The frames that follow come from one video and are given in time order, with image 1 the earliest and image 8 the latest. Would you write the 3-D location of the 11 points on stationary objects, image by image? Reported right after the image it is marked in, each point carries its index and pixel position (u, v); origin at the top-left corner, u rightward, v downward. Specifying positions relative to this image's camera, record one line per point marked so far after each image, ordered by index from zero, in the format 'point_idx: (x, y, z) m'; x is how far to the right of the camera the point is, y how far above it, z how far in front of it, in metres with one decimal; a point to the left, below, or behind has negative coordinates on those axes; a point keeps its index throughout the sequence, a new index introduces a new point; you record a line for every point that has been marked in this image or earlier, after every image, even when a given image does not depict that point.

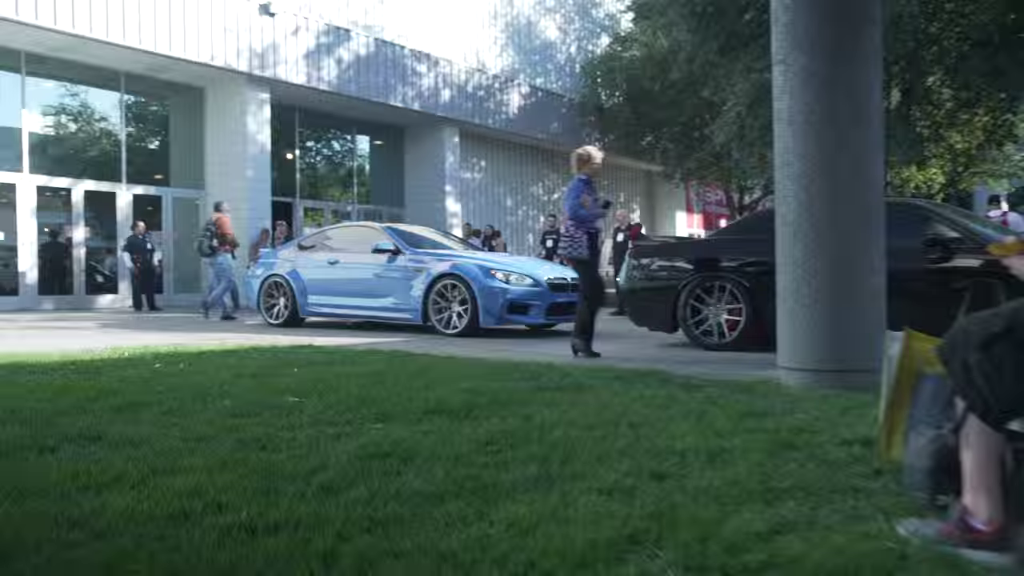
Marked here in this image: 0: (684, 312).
0: (+1.6, -0.2, +8.8) m
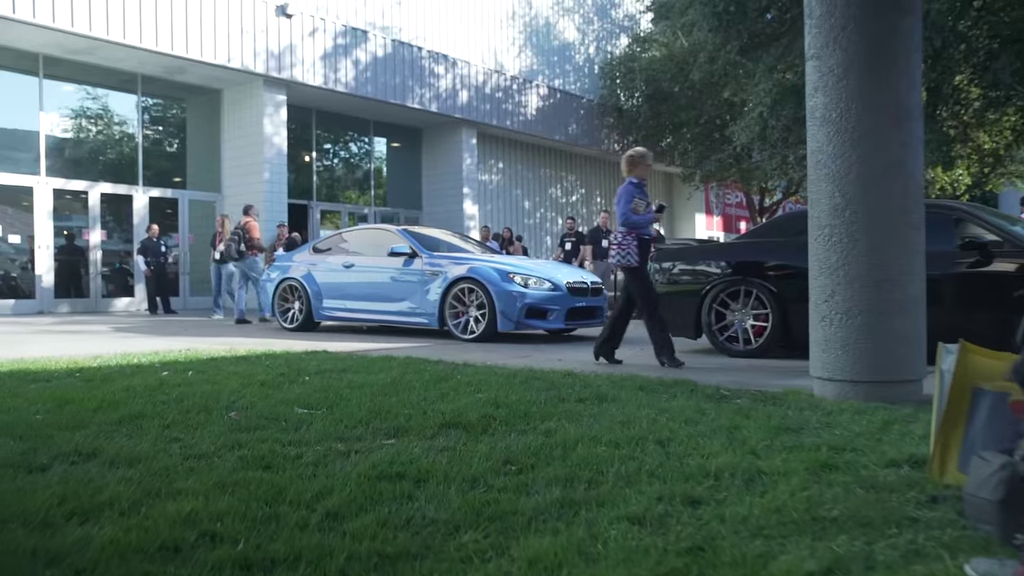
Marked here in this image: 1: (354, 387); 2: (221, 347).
0: (+1.7, -0.3, +8.6) m
1: (-0.9, -0.6, +5.3) m
2: (-2.6, -0.5, +8.6) m
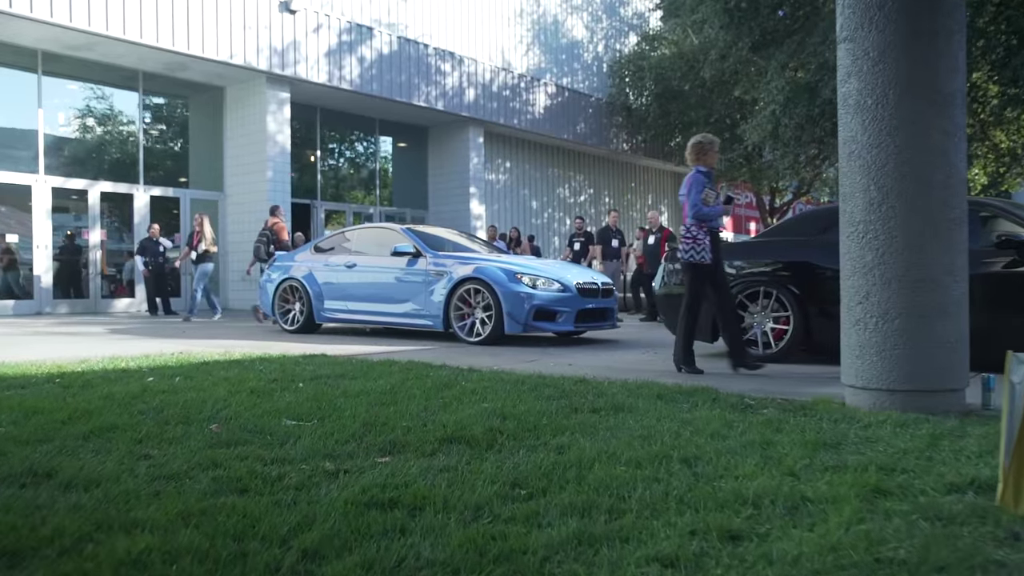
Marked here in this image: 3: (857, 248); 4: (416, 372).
0: (+1.8, -0.3, +8.2) m
1: (-0.8, -0.6, +4.9) m
2: (-2.6, -0.5, +8.3) m
3: (+1.8, +0.2, +4.8) m
4: (-0.6, -0.5, +6.0) m
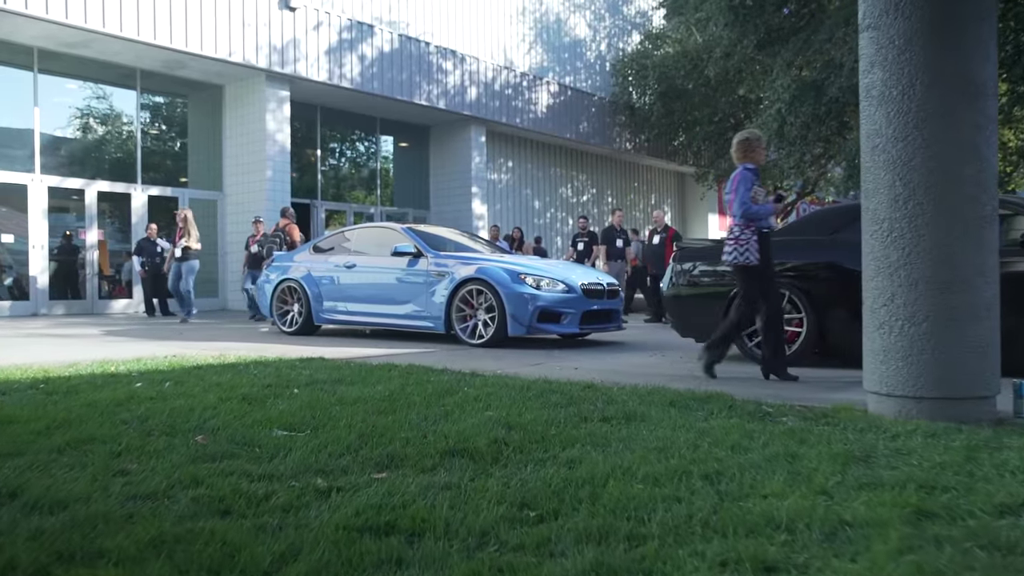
0: (+1.8, -0.3, +7.9) m
1: (-0.8, -0.6, +4.6) m
2: (-2.5, -0.5, +8.0) m
3: (+1.8, +0.2, +4.6) m
4: (-0.6, -0.5, +5.8) m
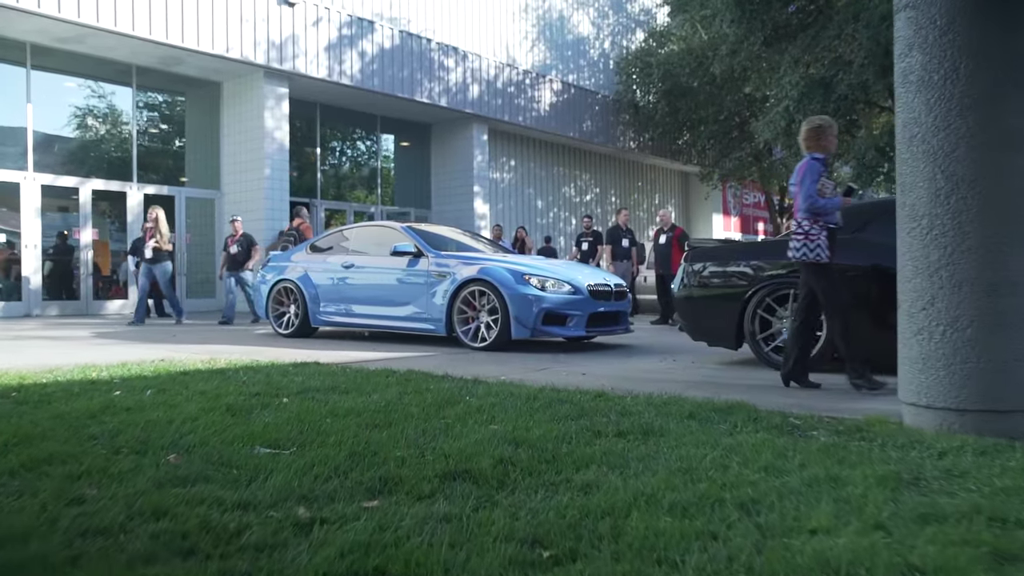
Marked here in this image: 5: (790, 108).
0: (+1.9, -0.3, +7.5) m
1: (-0.8, -0.6, +4.3) m
2: (-2.5, -0.6, +7.7) m
3: (+1.8, +0.2, +4.2) m
4: (-0.6, -0.6, +5.4) m
5: (+5.3, +3.4, +18.1) m
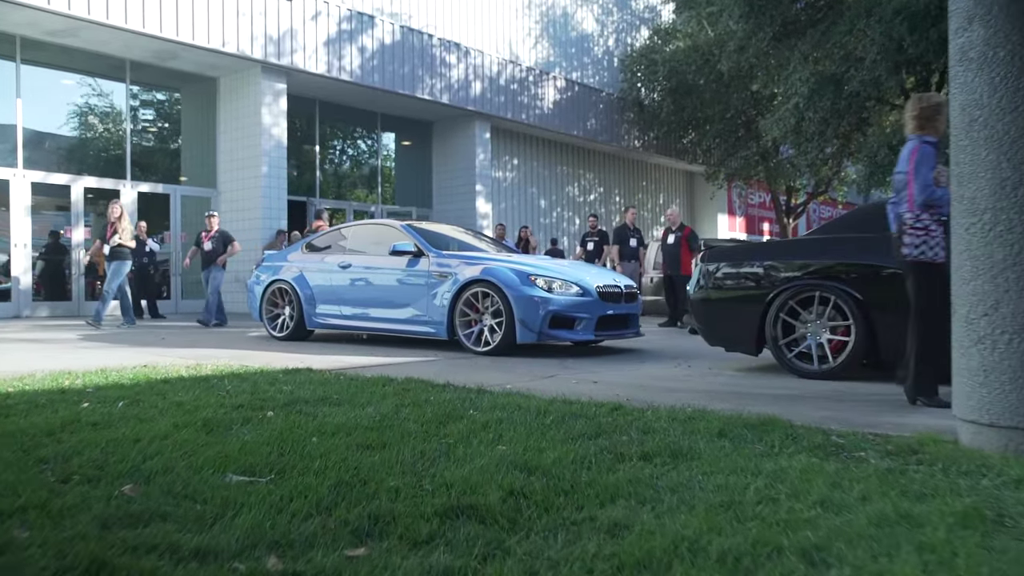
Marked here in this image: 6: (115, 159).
0: (+1.9, -0.3, +7.1) m
1: (-0.7, -0.6, +3.8) m
2: (-2.4, -0.6, +7.2) m
3: (+1.8, +0.2, +3.7) m
4: (-0.5, -0.6, +5.0) m
5: (+5.4, +3.4, +17.7) m
6: (-6.9, +2.2, +16.4) m
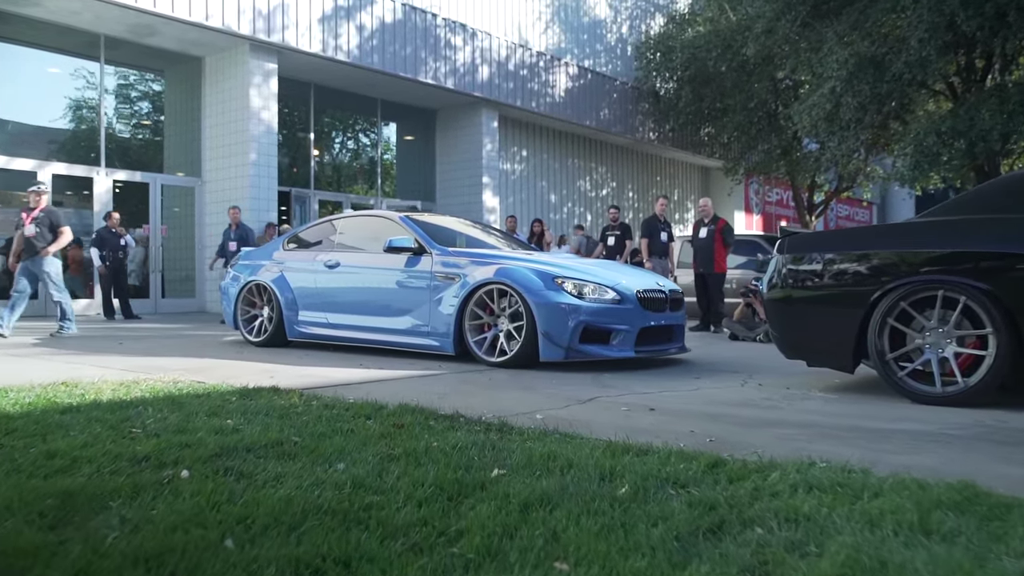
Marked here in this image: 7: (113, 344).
0: (+2.1, -0.3, +5.5) m
1: (-0.6, -0.5, +2.2) m
2: (-2.3, -0.5, +5.6) m
3: (+2.0, +0.2, +2.1) m
4: (-0.4, -0.5, +3.4) m
5: (+5.6, +3.4, +16.0) m
6: (-6.7, +2.3, +14.9) m
7: (-3.9, -0.6, +9.3) m
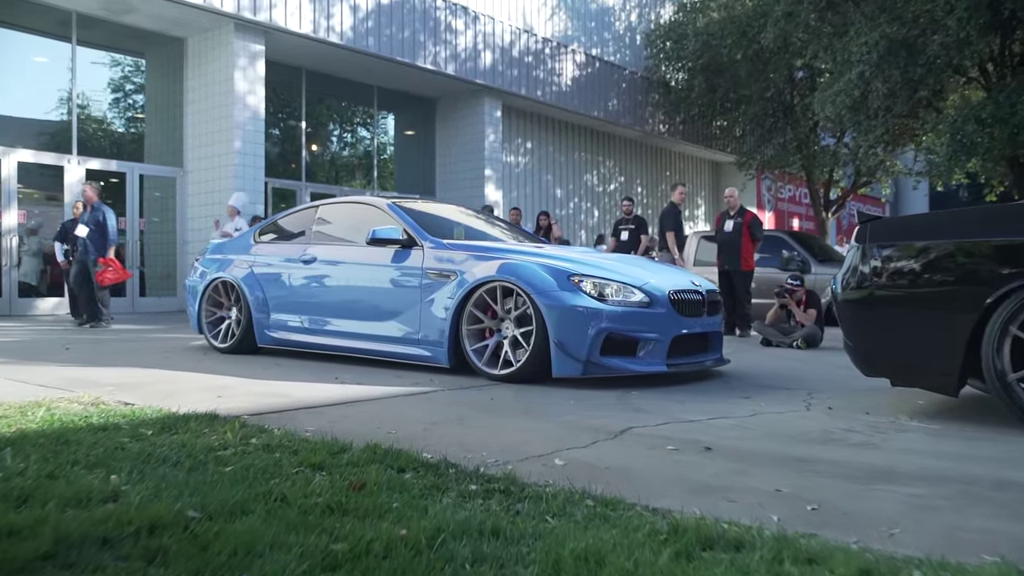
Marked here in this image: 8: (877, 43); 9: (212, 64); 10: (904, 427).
0: (+2.1, -0.3, +4.2) m
1: (-0.6, -0.5, +1.0) m
2: (-2.3, -0.5, +4.4) m
3: (+2.0, +0.2, +0.9) m
4: (-0.3, -0.5, +2.1) m
5: (+5.6, +3.4, +14.8) m
6: (-6.6, +2.3, +13.6) m
7: (-3.9, -0.5, +8.1) m
8: (+5.6, +3.8, +14.4) m
9: (-4.5, +3.4, +14.2) m
10: (+1.8, -0.6, +4.3) m
